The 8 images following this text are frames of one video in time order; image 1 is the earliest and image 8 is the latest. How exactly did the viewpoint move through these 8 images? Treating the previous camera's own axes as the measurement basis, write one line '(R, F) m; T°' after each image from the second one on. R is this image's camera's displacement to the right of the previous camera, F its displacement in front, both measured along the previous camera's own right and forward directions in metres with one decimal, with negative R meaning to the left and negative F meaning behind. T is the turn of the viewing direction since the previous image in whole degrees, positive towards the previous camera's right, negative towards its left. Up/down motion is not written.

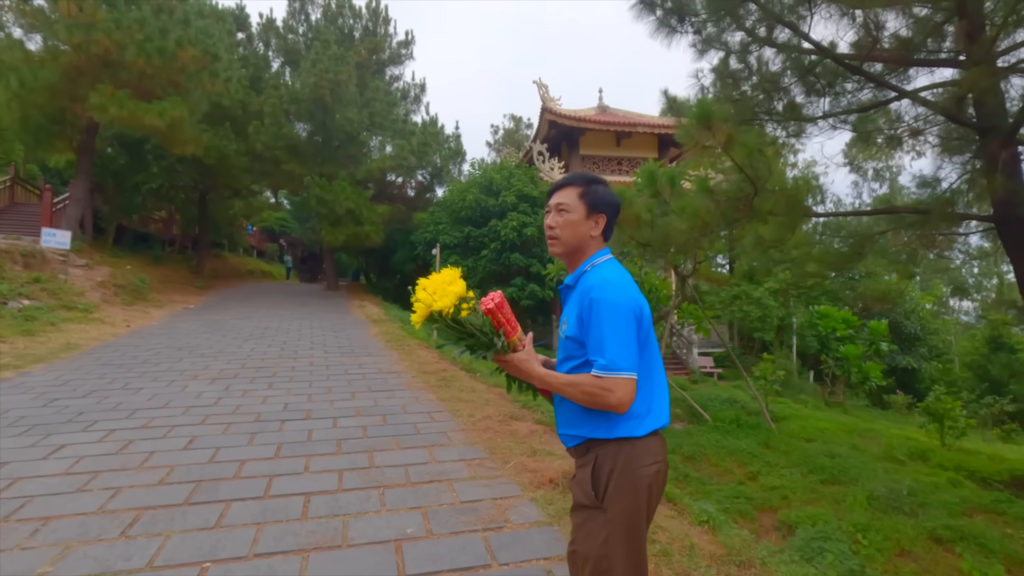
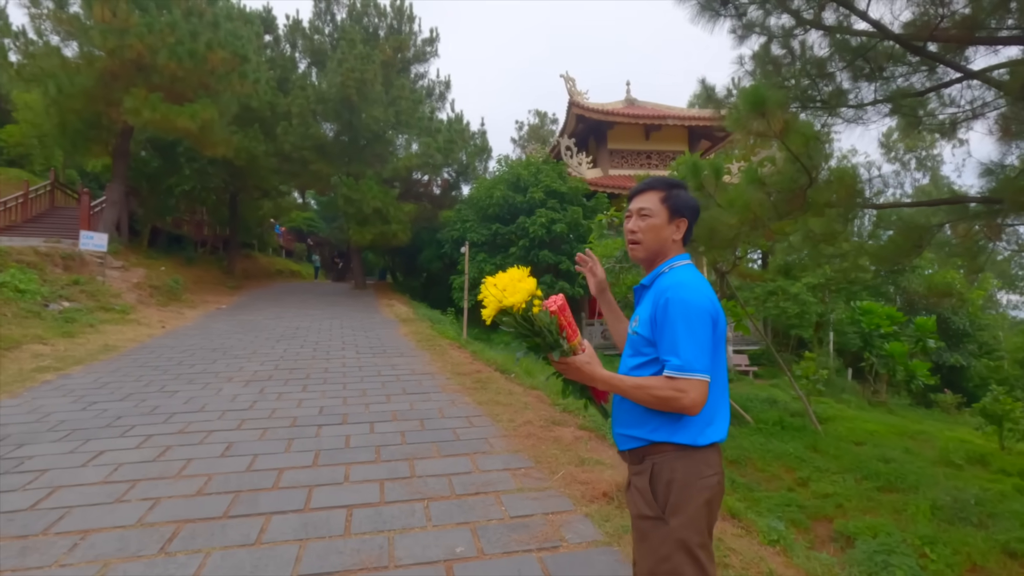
(-0.1, +0.2) m; -3°
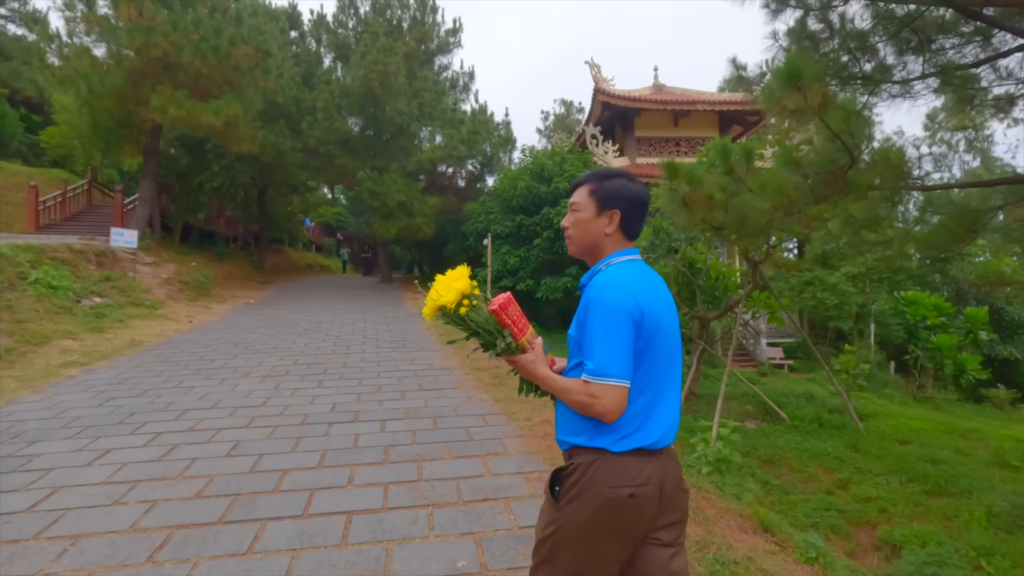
(+0.1, +0.2) m; -3°
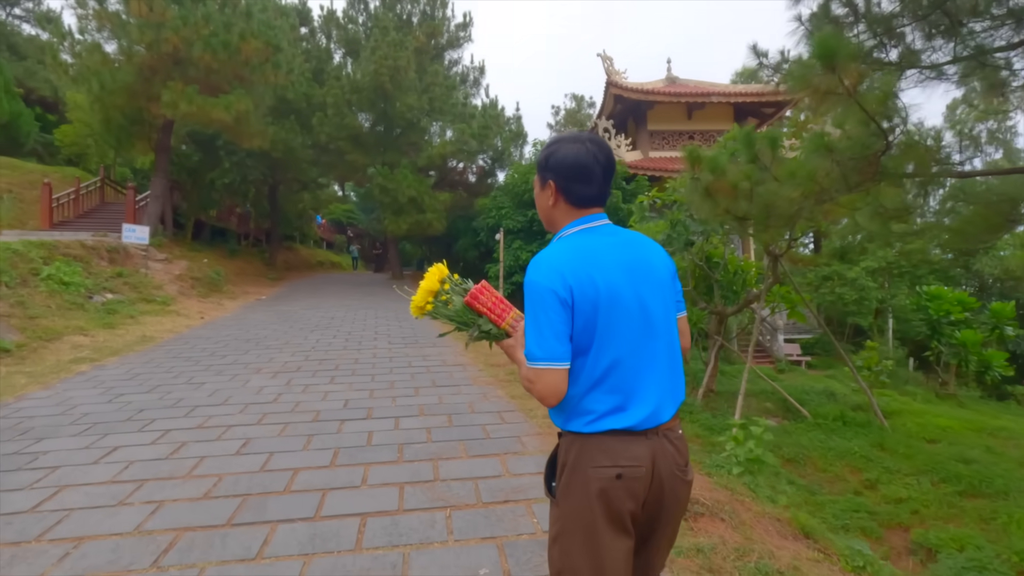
(-0.1, +0.2) m; -1°
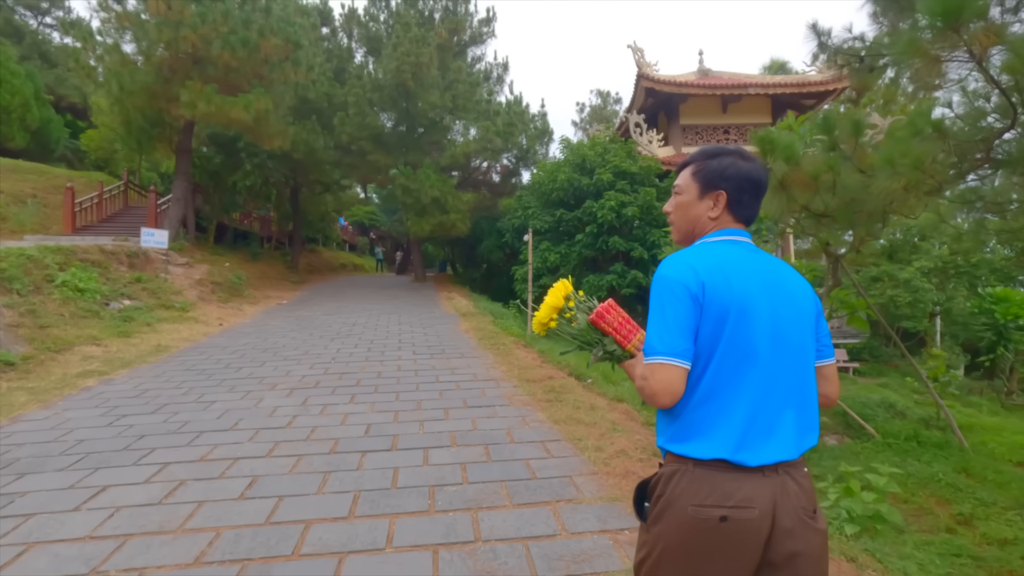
(-0.2, +0.6) m; -2°
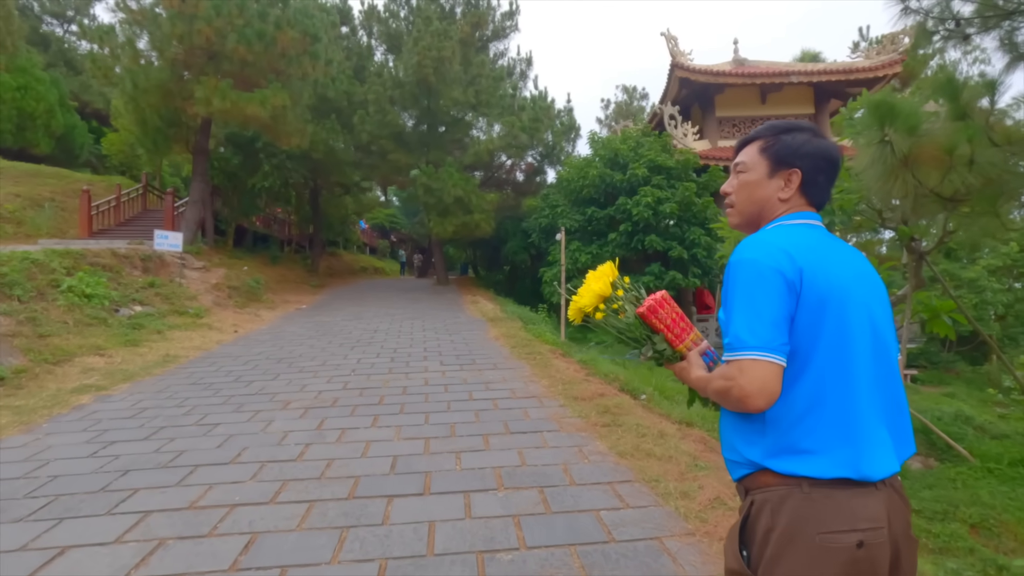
(-0.2, +0.7) m; -2°
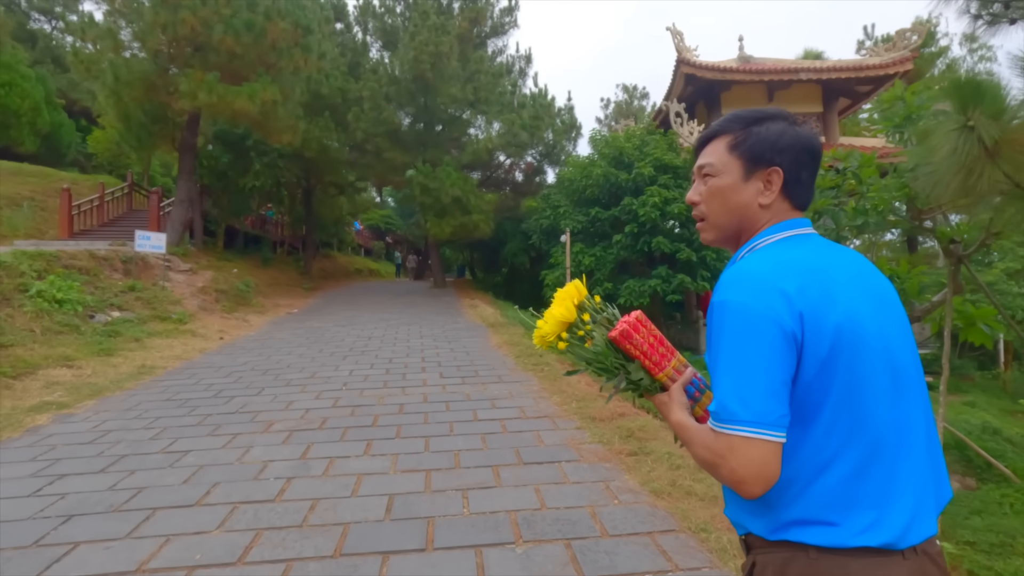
(-0.1, +0.5) m; 0°
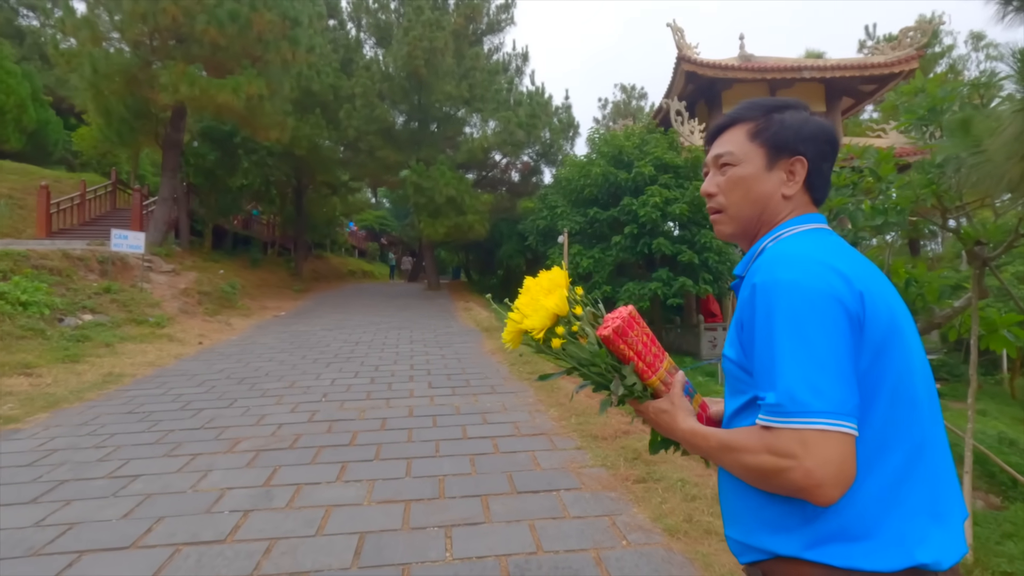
(0.0, +0.4) m; 0°
